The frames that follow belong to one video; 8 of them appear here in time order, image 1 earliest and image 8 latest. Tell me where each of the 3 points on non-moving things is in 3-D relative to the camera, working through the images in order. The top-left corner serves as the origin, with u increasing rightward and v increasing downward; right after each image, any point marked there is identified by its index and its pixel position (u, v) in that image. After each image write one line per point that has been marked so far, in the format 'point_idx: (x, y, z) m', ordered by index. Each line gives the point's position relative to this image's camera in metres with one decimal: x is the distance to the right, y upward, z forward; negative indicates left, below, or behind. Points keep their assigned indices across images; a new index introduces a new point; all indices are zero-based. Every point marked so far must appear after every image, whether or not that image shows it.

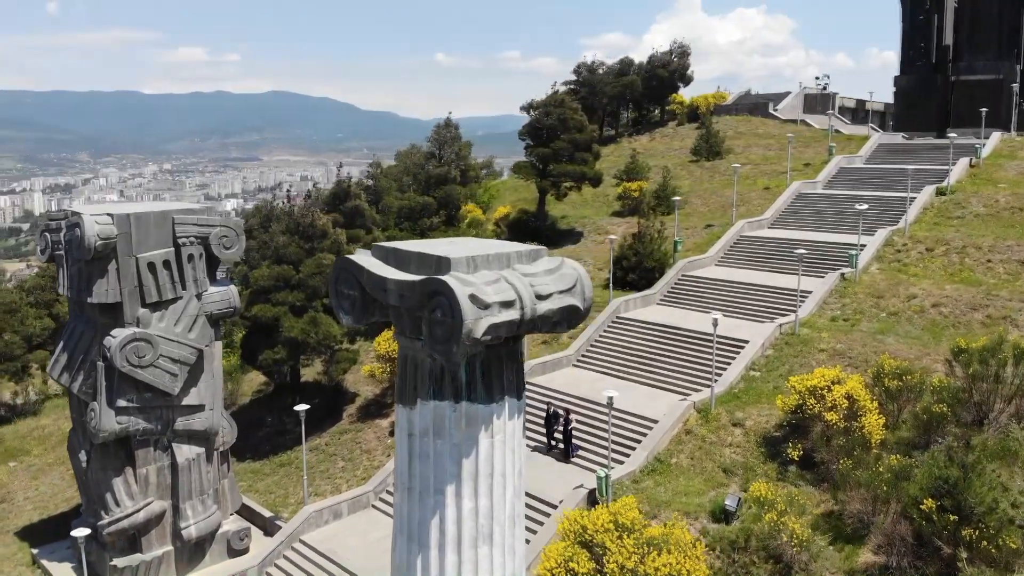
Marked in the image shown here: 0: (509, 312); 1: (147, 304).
0: (0.0, -0.2, +6.1) m
1: (-6.1, -0.3, +12.4) m
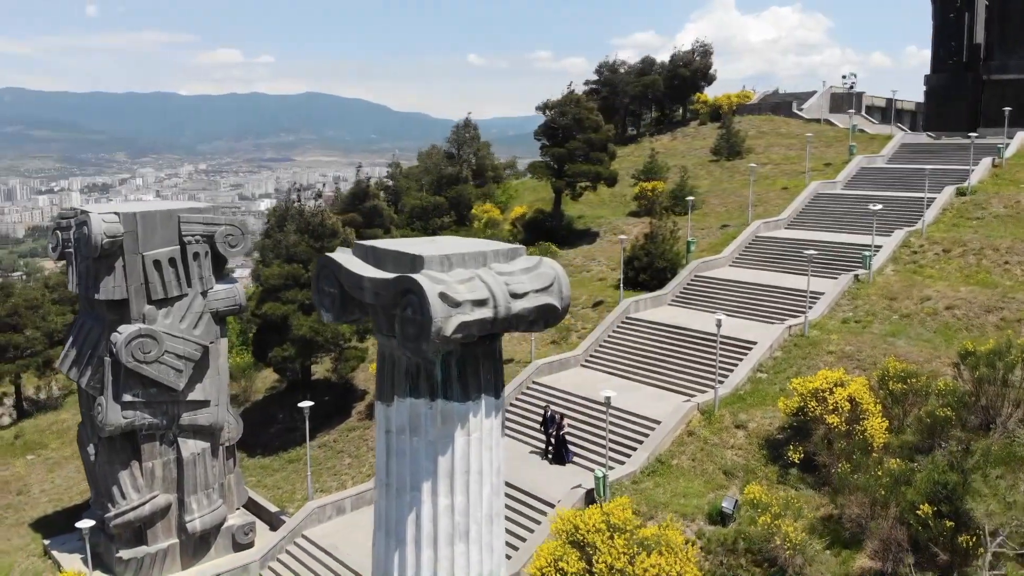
0: (-0.2, -0.2, +6.2) m
1: (-6.1, -0.2, +12.6) m
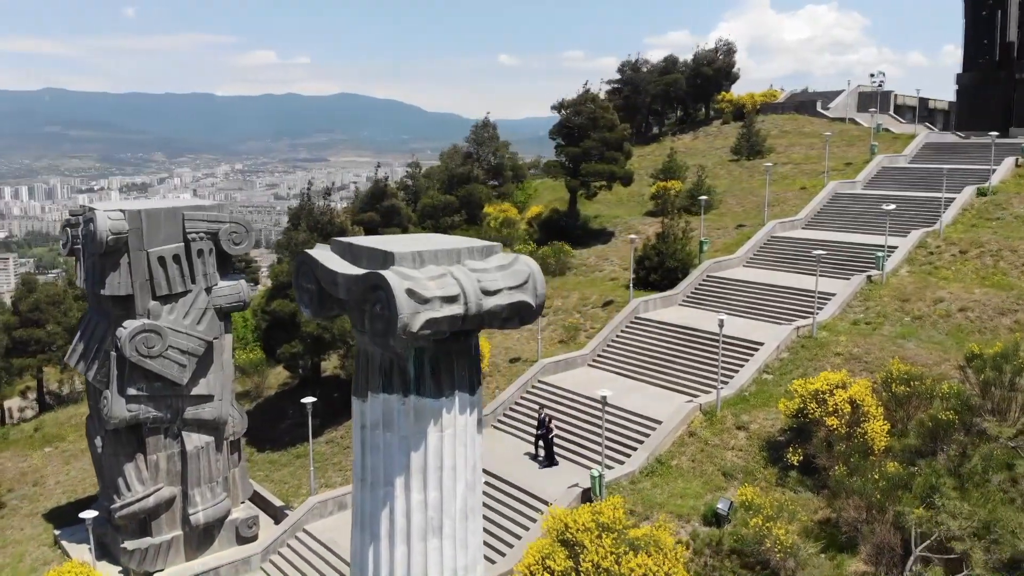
0: (-0.5, -0.2, +6.2) m
1: (-6.1, -0.1, +12.8) m
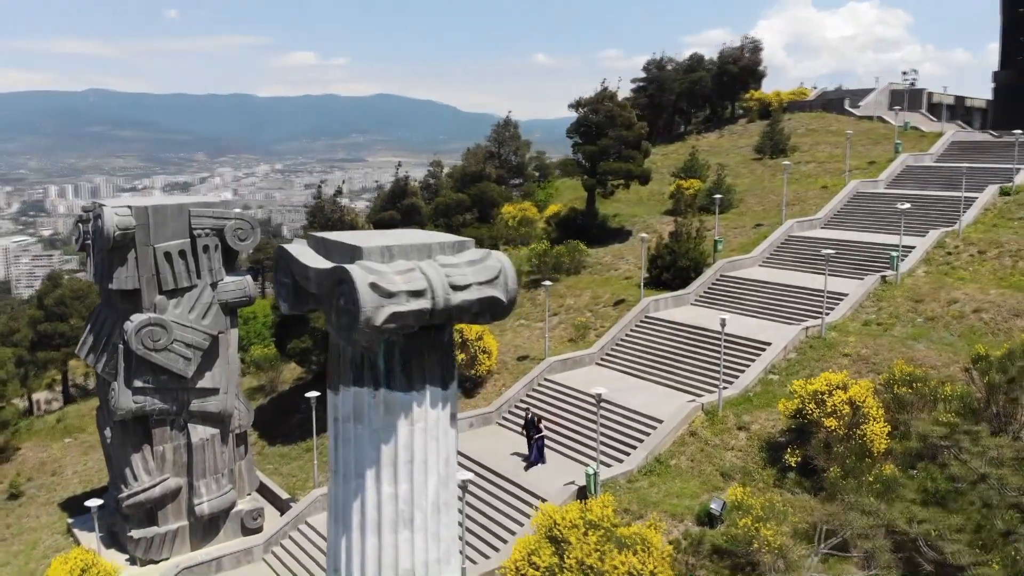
0: (-0.8, -0.1, +6.2) m
1: (-6.1, -0.1, +13.1) m
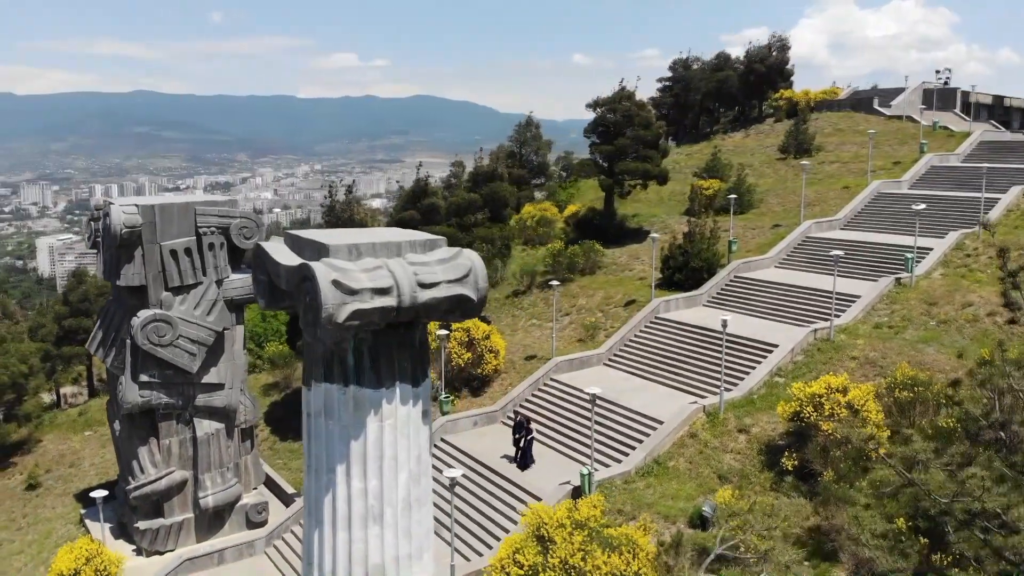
0: (-1.1, -0.1, +6.3) m
1: (-6.1, 0.0, +13.3) m
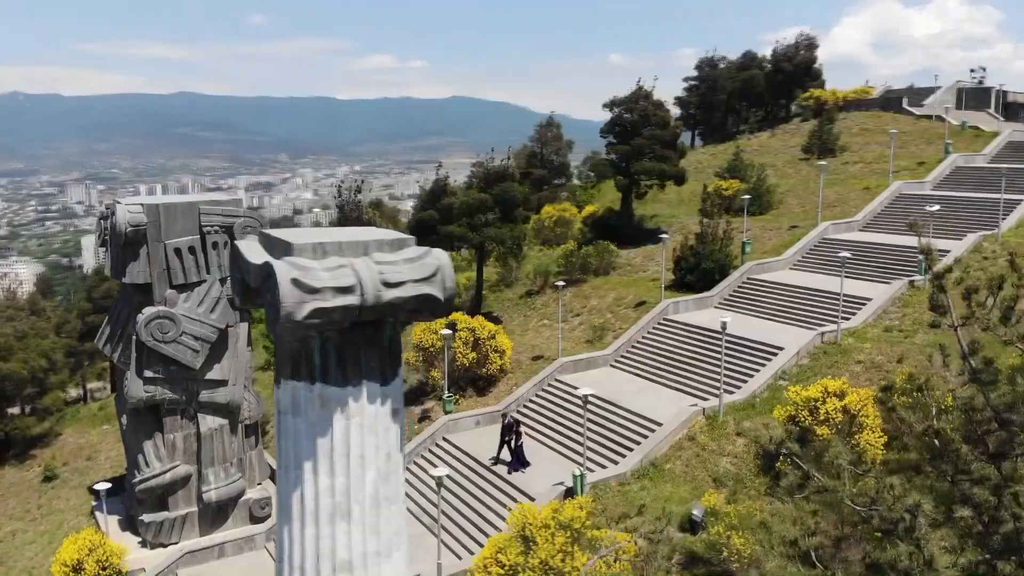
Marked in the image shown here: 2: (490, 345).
0: (-1.4, -0.1, +6.4) m
1: (-6.2, 0.0, +13.6) m
2: (-0.5, -1.4, +17.9) m
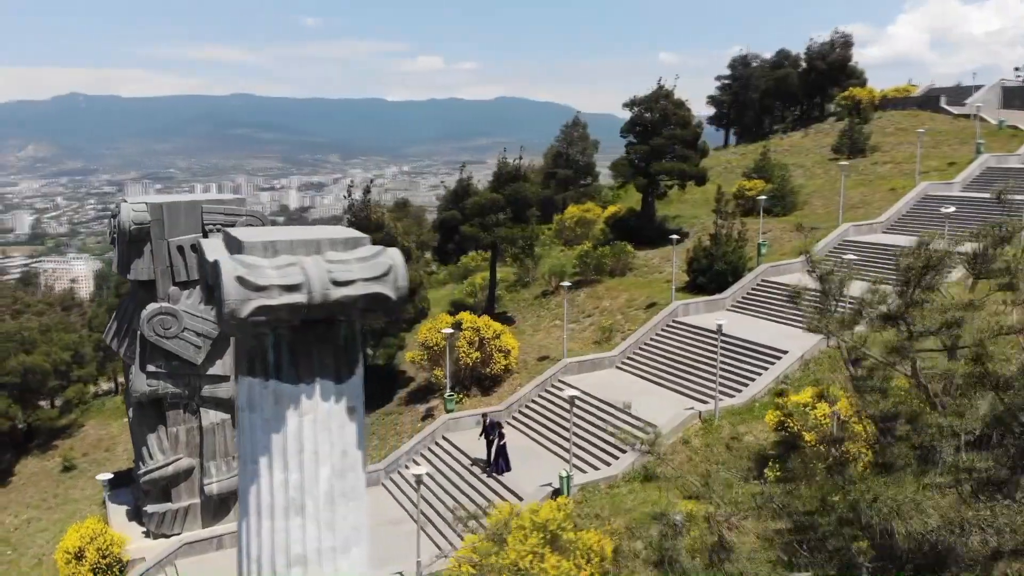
0: (-1.9, -0.1, +6.4) m
1: (-6.3, +0.1, +13.9) m
2: (-0.4, -1.4, +17.9) m
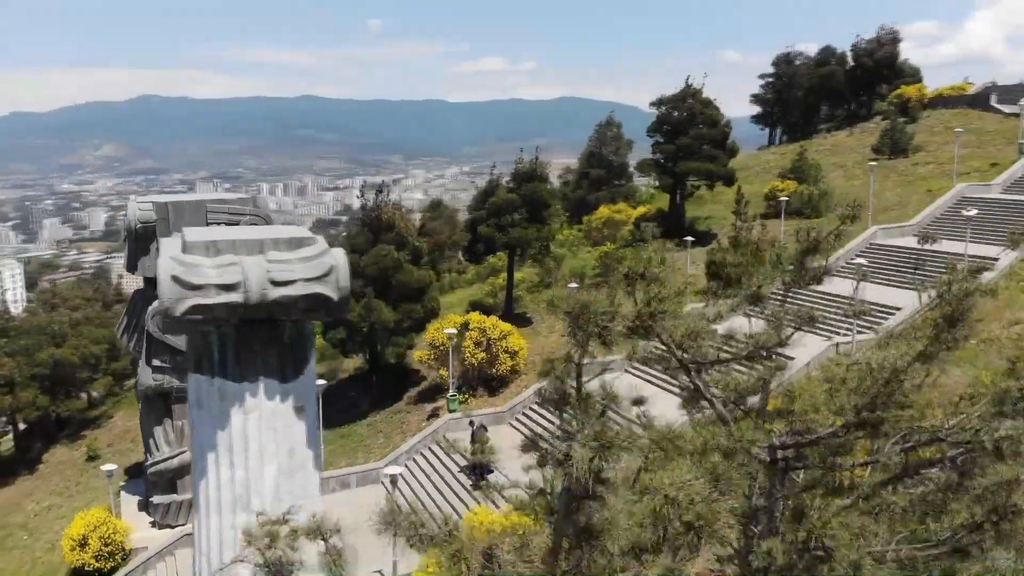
0: (-2.5, -0.1, +6.5) m
1: (-6.3, +0.2, +14.3) m
2: (-0.3, -1.4, +17.9) m
